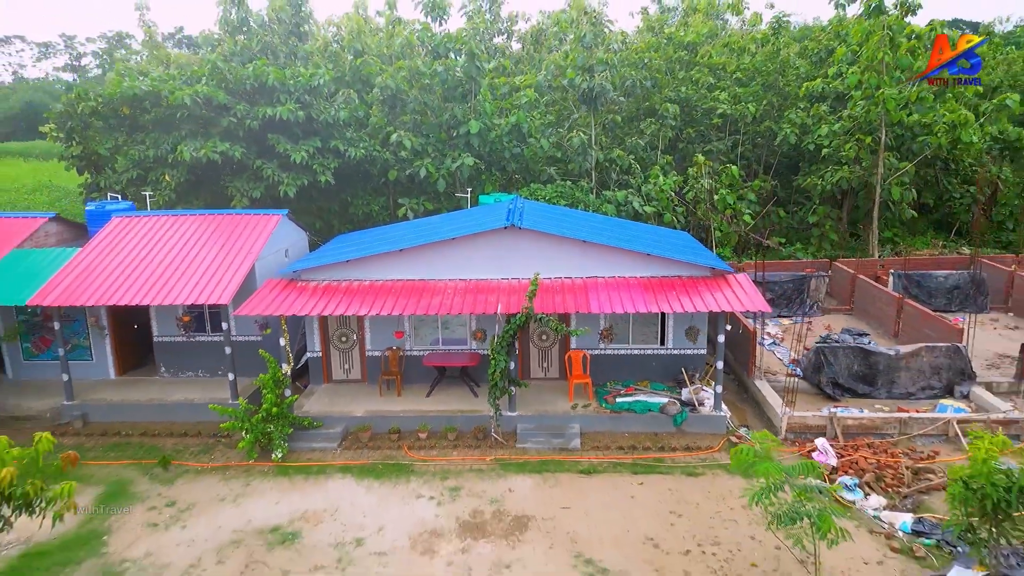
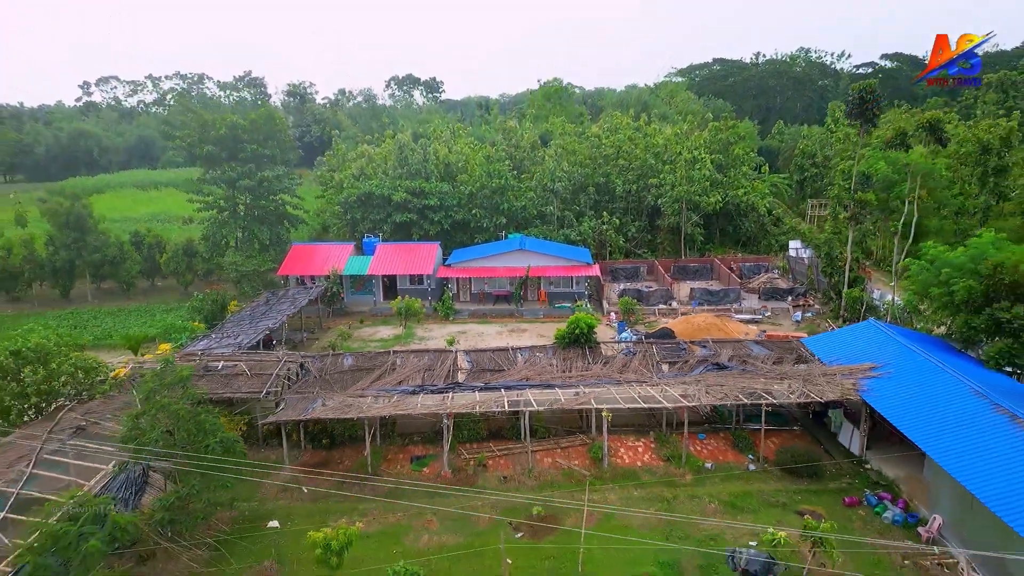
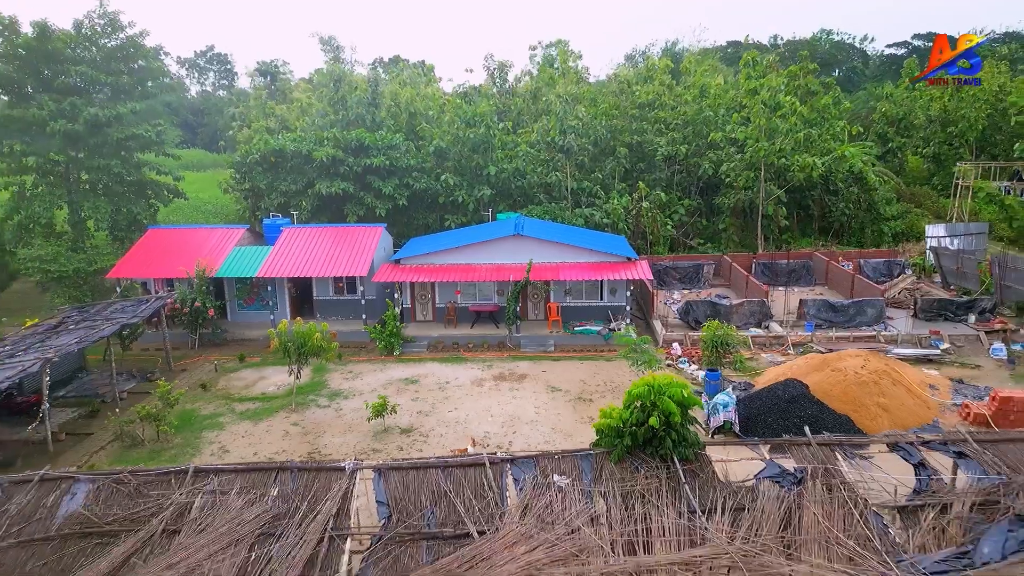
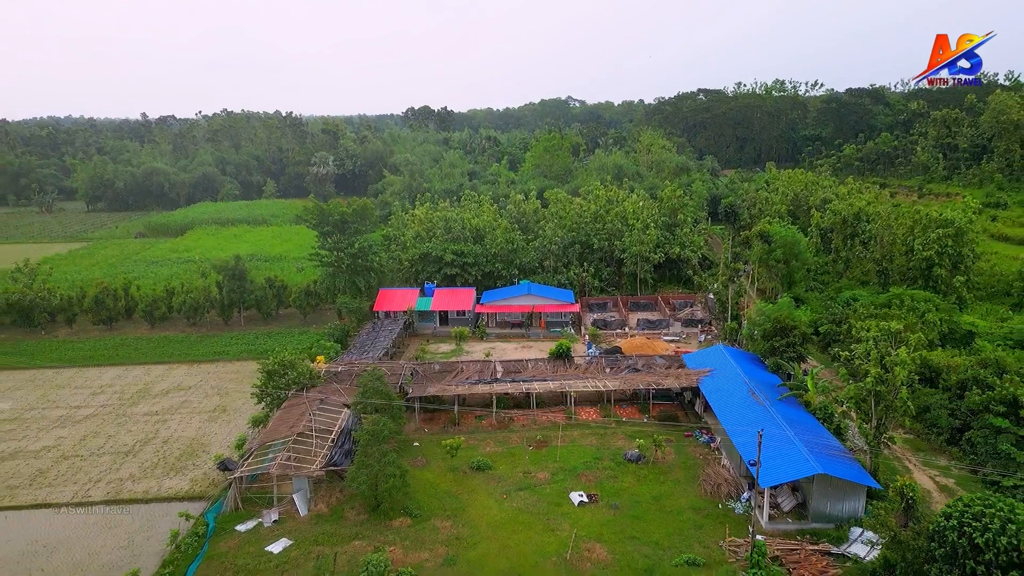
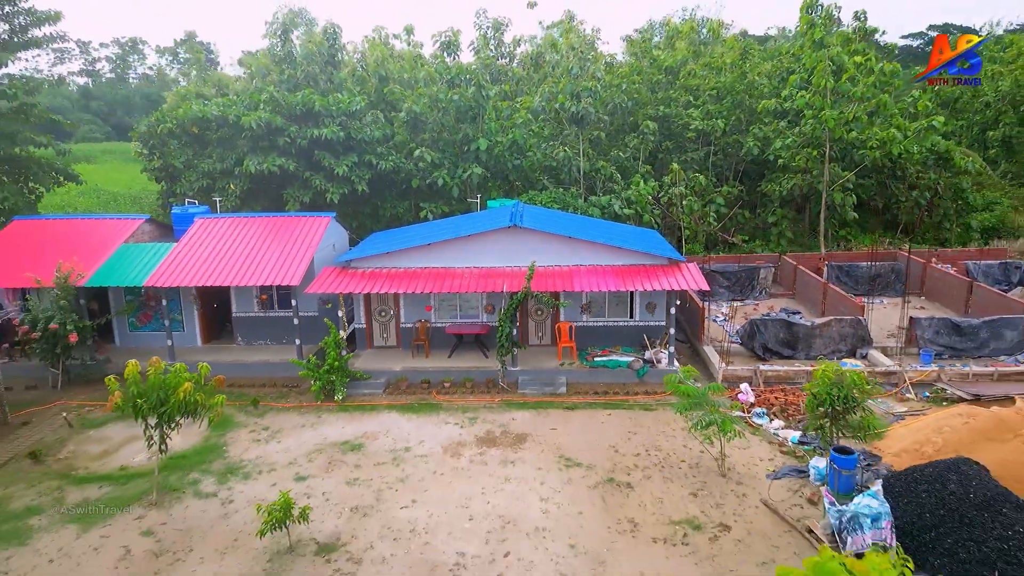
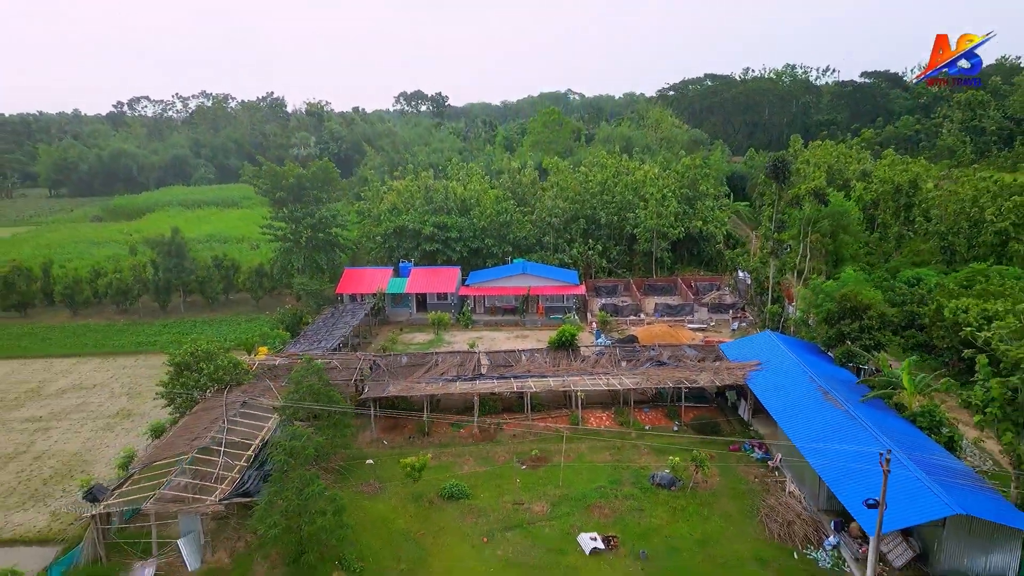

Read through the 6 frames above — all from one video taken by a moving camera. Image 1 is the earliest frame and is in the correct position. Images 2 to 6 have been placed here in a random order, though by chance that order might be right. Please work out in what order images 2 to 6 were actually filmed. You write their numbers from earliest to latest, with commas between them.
5, 3, 2, 6, 4
